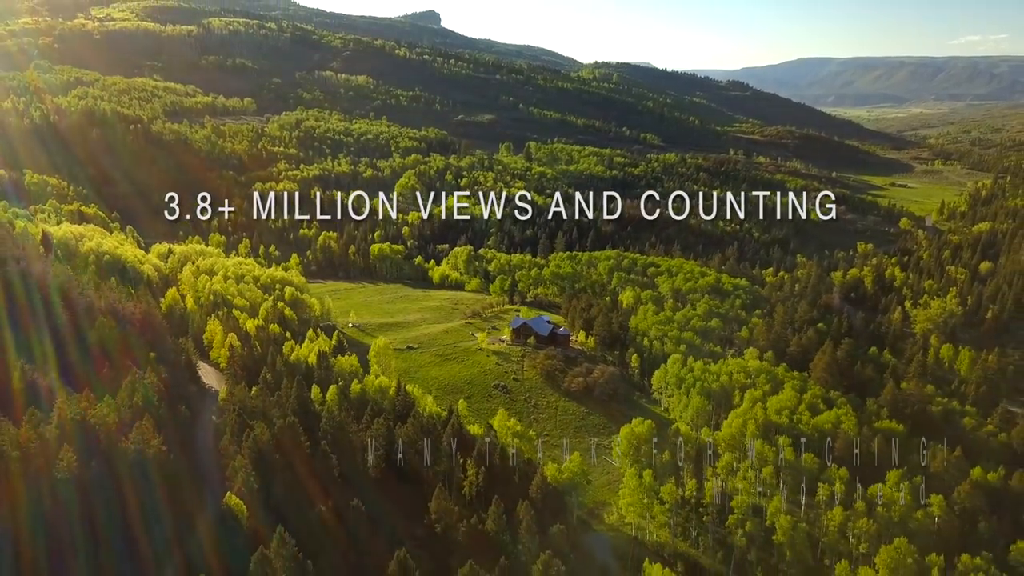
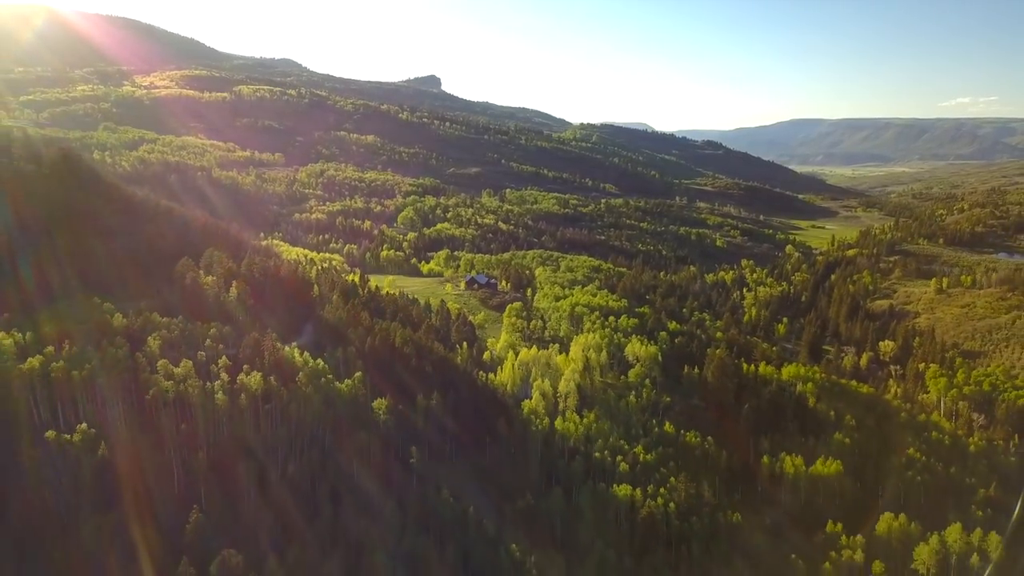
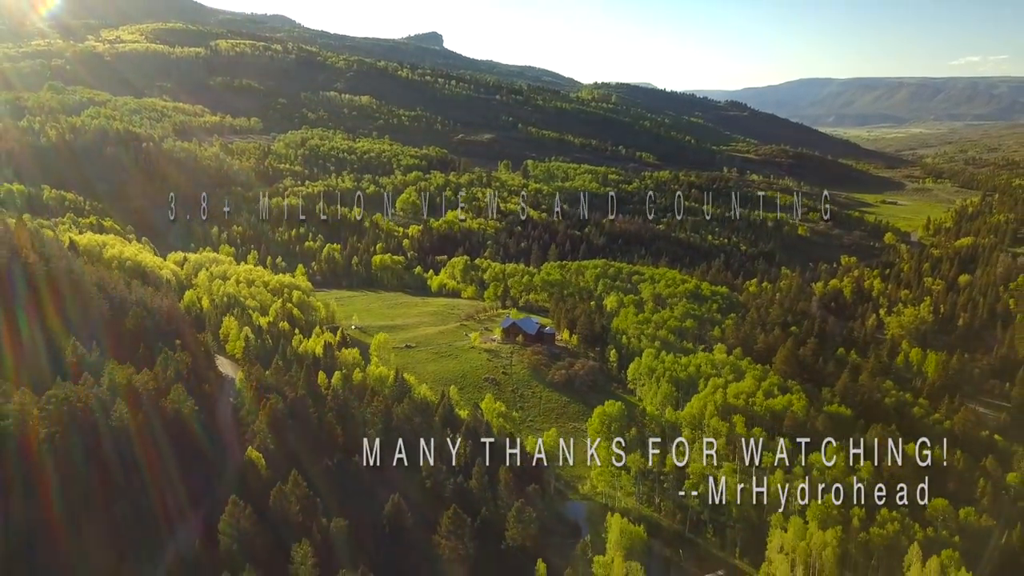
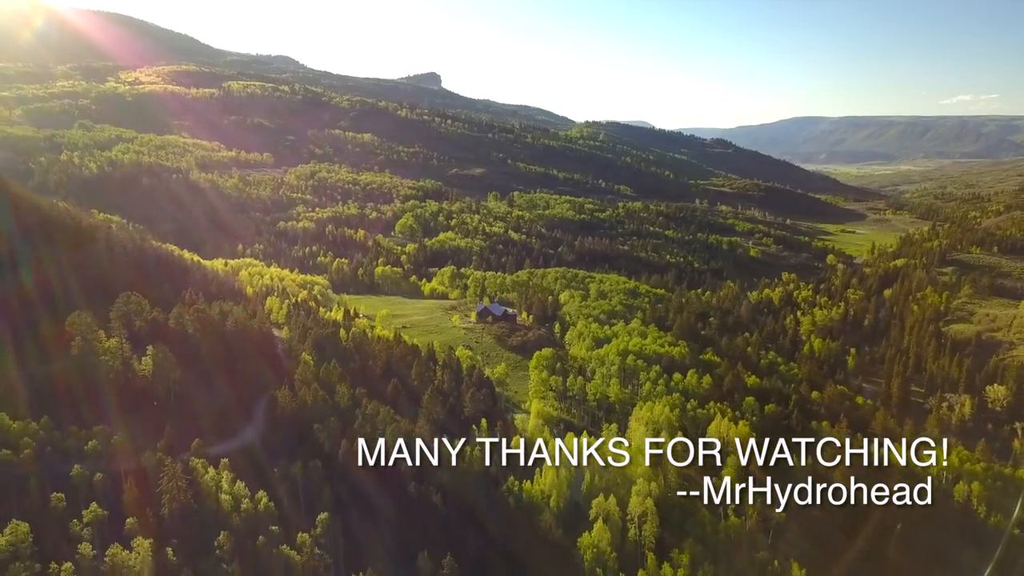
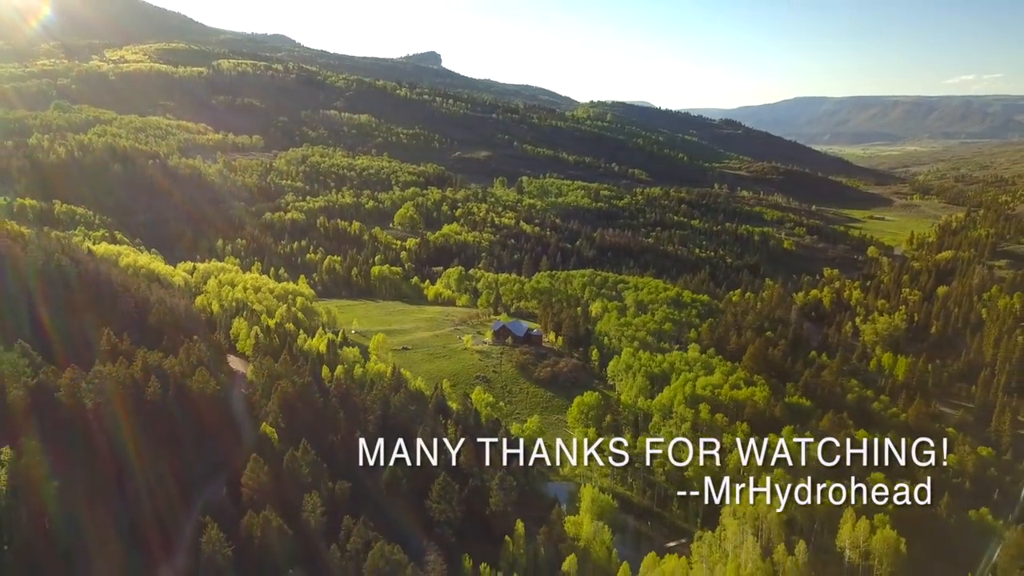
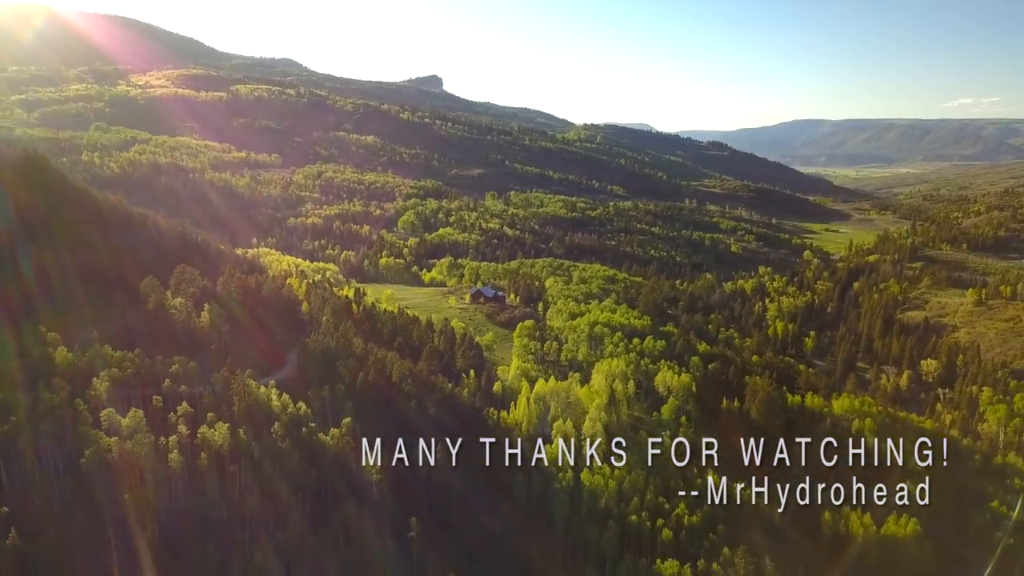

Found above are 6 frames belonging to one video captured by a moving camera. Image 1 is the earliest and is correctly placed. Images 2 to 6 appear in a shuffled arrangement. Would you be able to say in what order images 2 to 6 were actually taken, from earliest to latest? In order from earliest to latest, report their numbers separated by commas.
3, 5, 4, 6, 2
